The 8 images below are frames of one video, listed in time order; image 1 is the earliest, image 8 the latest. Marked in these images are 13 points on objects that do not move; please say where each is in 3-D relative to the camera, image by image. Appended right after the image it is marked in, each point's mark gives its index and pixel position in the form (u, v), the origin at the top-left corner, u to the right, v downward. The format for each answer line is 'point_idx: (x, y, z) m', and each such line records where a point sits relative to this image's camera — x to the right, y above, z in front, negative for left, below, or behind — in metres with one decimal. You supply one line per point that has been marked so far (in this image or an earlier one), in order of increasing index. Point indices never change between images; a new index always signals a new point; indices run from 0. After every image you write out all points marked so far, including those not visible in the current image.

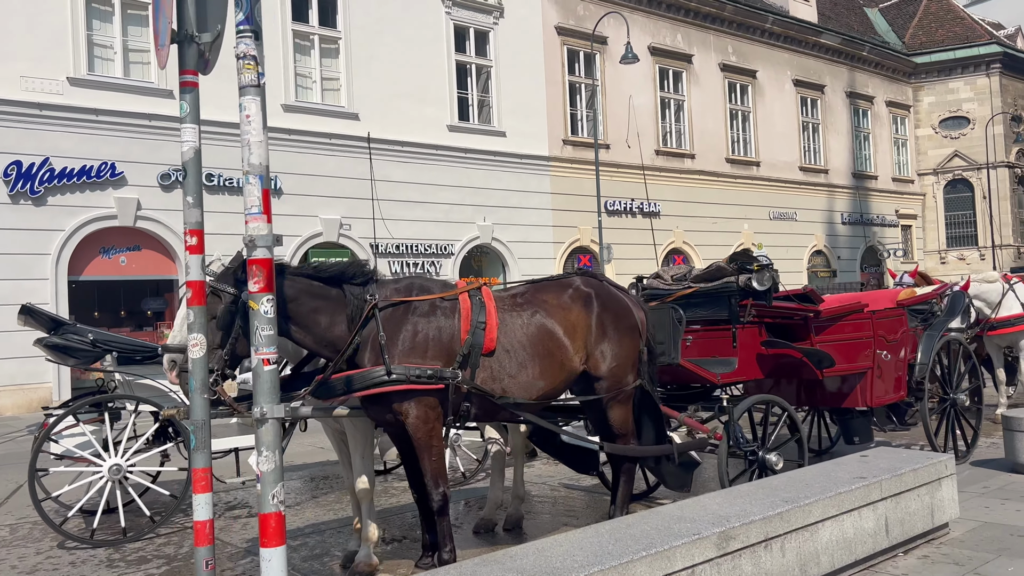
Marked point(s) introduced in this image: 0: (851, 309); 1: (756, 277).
0: (+2.5, -0.1, +5.9) m
1: (+1.6, +0.1, +5.3) m
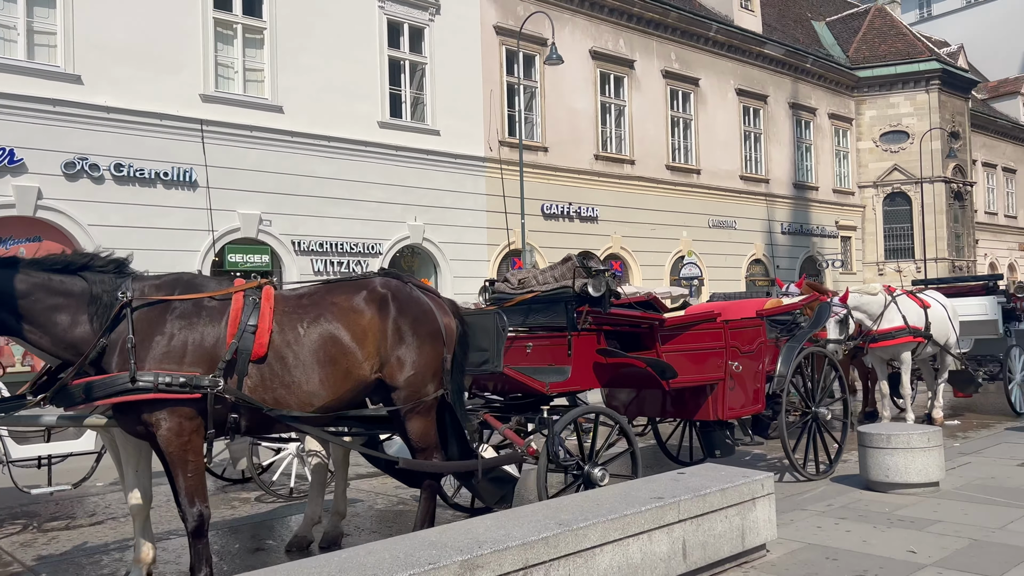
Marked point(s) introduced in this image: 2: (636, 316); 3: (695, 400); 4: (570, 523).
0: (+1.3, -0.2, +5.7) m
1: (+0.5, 0.0, +5.0) m
2: (+0.8, -0.2, +5.4) m
3: (+1.3, -0.8, +6.0) m
4: (+0.2, -1.0, +3.5) m
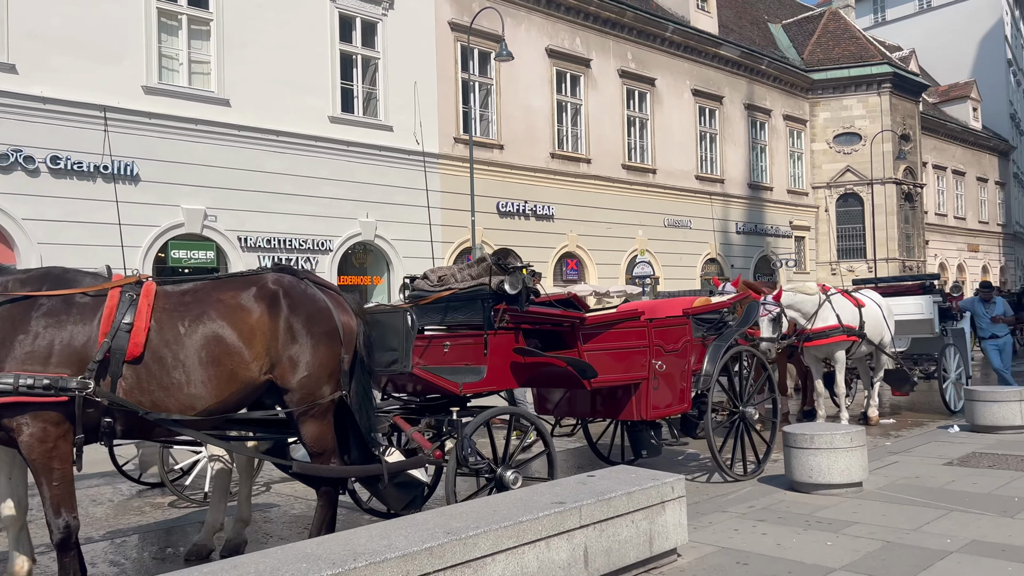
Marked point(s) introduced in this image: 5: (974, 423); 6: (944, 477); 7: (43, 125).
0: (+0.8, -0.2, +5.6) m
1: (0.0, 0.0, +4.9) m
2: (+0.3, -0.2, +5.2) m
3: (+0.8, -0.8, +5.8) m
4: (-0.2, -1.0, +3.3) m
5: (+4.7, -1.4, +8.3) m
6: (+3.3, -1.5, +6.2) m
7: (-7.5, +2.6, +13.0) m
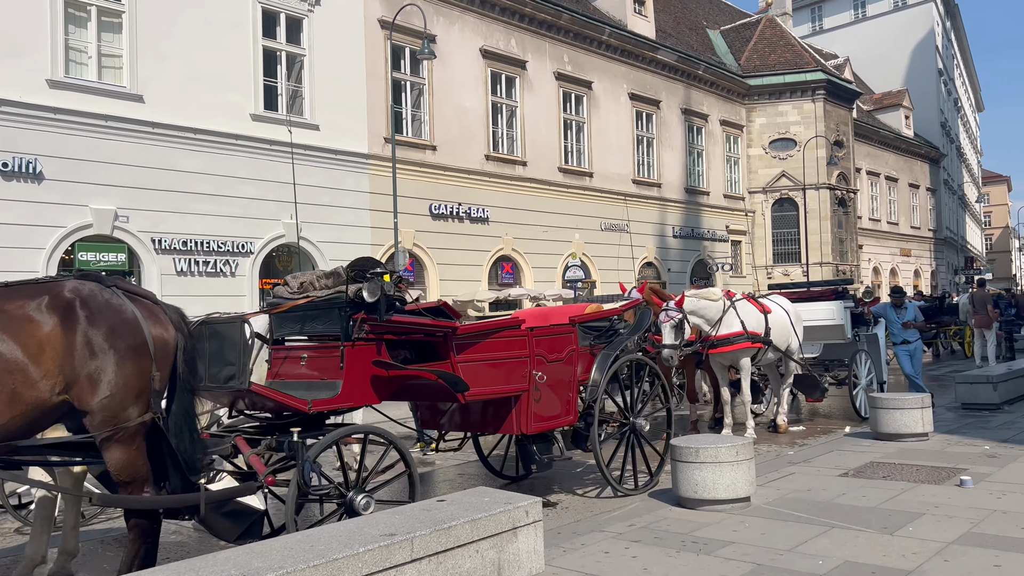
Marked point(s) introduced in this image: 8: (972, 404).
0: (-0.1, -0.2, +5.3) m
1: (-0.8, 0.0, +4.5) m
2: (-0.6, -0.2, +4.9) m
3: (-0.1, -0.9, +5.5) m
4: (-0.9, -1.0, +2.9) m
5: (+3.7, -1.4, +8.2) m
6: (+2.4, -1.5, +6.1) m
7: (-8.8, +2.5, +12.2) m
8: (+5.9, -1.5, +10.4) m
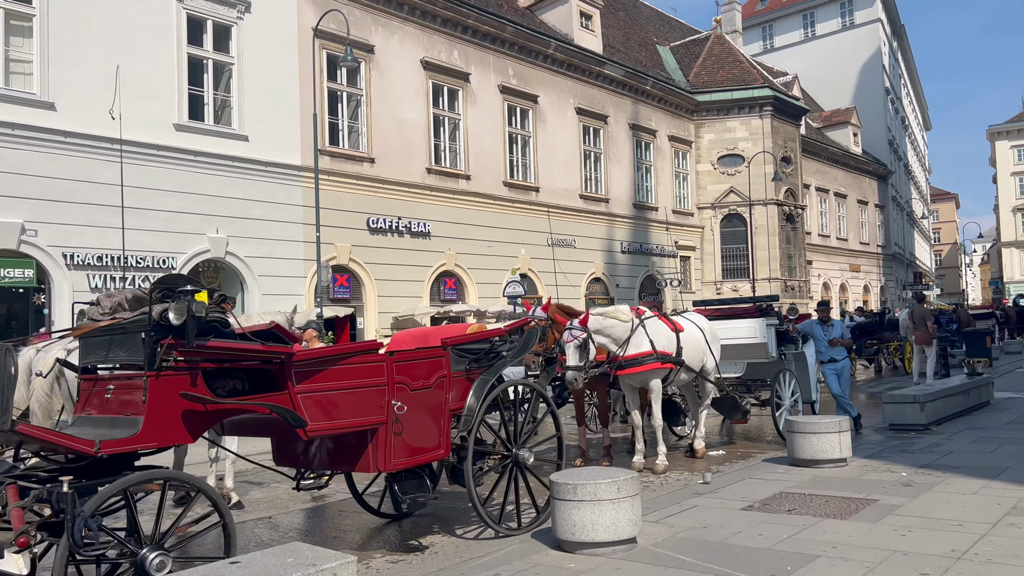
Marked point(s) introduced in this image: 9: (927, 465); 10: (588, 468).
0: (-0.9, -0.4, +4.7) m
1: (-1.7, -0.1, +3.9) m
2: (-1.4, -0.3, +4.3) m
3: (-1.0, -1.0, +4.9) m
4: (-1.7, -1.1, +2.3) m
5: (+2.7, -1.6, +7.8) m
6: (+1.5, -1.6, +5.6) m
7: (-10.0, +2.3, +11.2) m
8: (+4.8, -1.7, +10.0) m
9: (+3.8, -1.6, +7.4) m
10: (+0.5, -1.2, +5.2) m
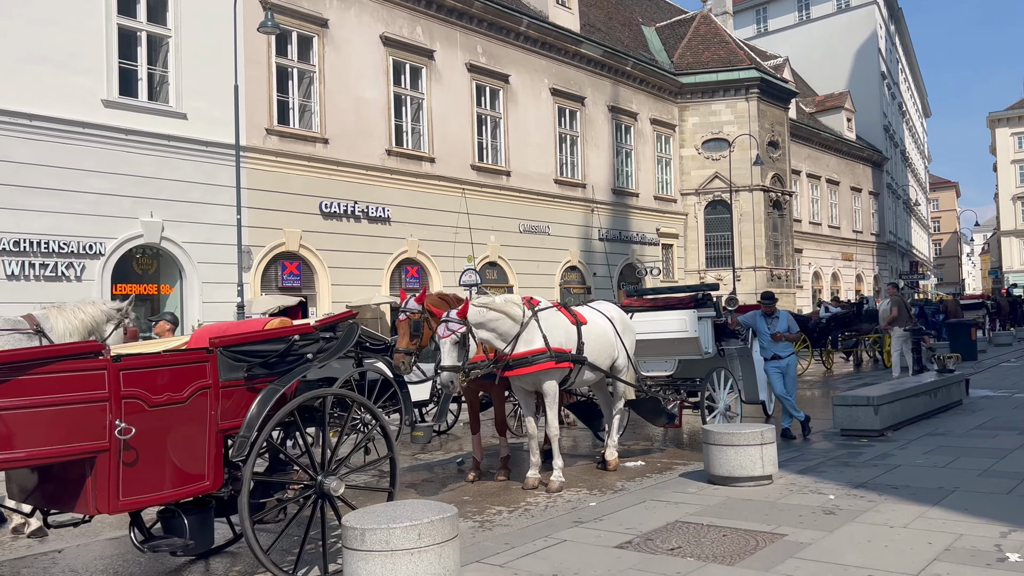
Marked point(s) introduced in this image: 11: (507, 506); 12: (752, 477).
0: (-2.0, -0.3, +3.5) m
1: (-2.7, 0.0, +2.7) m
2: (-2.5, -0.3, +3.1) m
3: (-2.1, -0.9, +3.8) m
4: (-2.8, -1.1, +1.1) m
5: (+1.6, -1.5, +6.6) m
6: (+0.4, -1.6, +4.4) m
7: (-11.1, +2.5, +10.0) m
8: (+3.7, -1.5, +8.8) m
9: (+2.7, -1.5, +6.3) m
10: (-0.6, -1.1, +4.1) m
11: (0.0, -1.7, +6.2) m
12: (+1.9, -1.5, +6.5) m
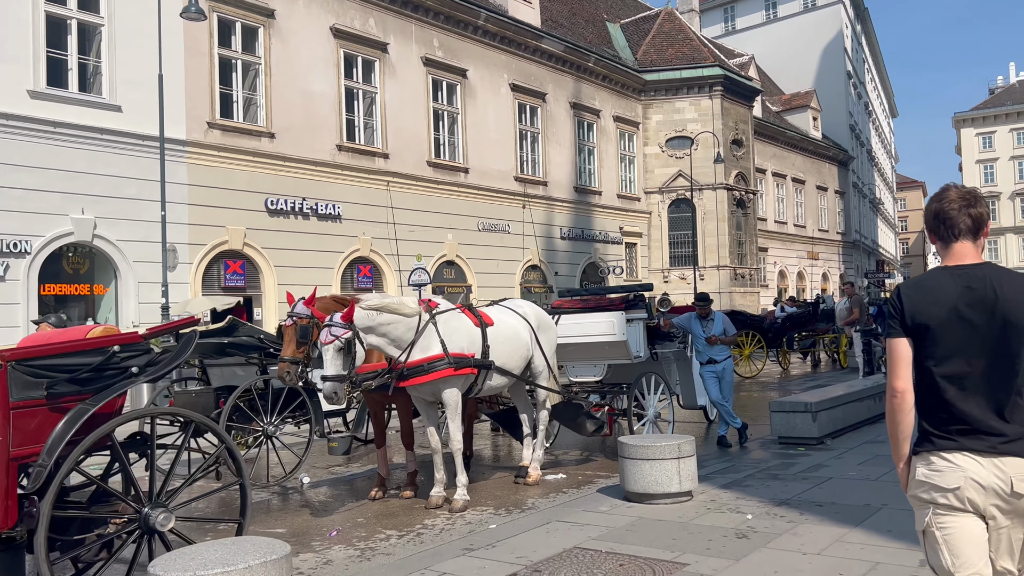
0: (-2.7, -0.3, +2.9) m
1: (-3.4, -0.1, +2.1) m
2: (-3.1, -0.3, +2.5) m
3: (-2.7, -0.9, +3.1) m
4: (-3.4, -1.1, +0.5) m
5: (+0.9, -1.5, +6.1) m
6: (-0.3, -1.6, +3.9) m
7: (-11.9, +2.4, +9.1) m
8: (+2.9, -1.5, +8.4) m
9: (+2.0, -1.5, +5.8) m
10: (-1.3, -1.1, +3.5) m
11: (-0.8, -1.7, +5.7) m
12: (+1.2, -1.5, +6.0) m
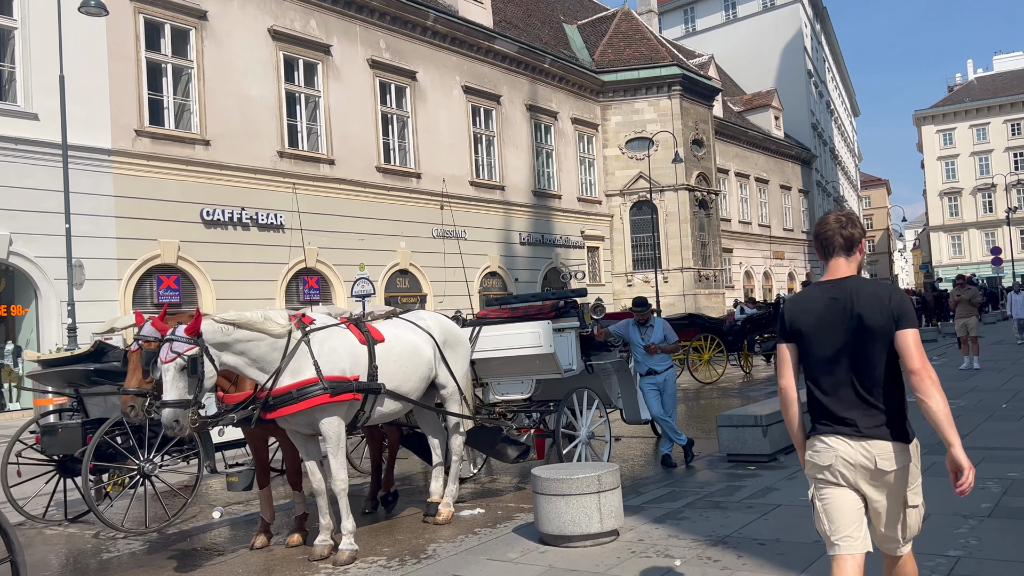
0: (-3.3, -0.4, +1.9) m
1: (-4.0, -0.2, +1.1) m
2: (-3.7, -0.4, +1.5) m
3: (-3.3, -1.0, +2.2) m
4: (-3.9, -1.2, -0.5) m
5: (+0.2, -1.6, +5.3) m
6: (-0.9, -1.6, +2.9) m
7: (-12.8, +2.0, +7.9) m
8: (+2.1, -1.6, +7.6) m
9: (+1.3, -1.5, +4.9) m
10: (-1.9, -1.2, +2.6) m
11: (-1.4, -1.8, +4.8) m
12: (+0.5, -1.5, +5.1) m
